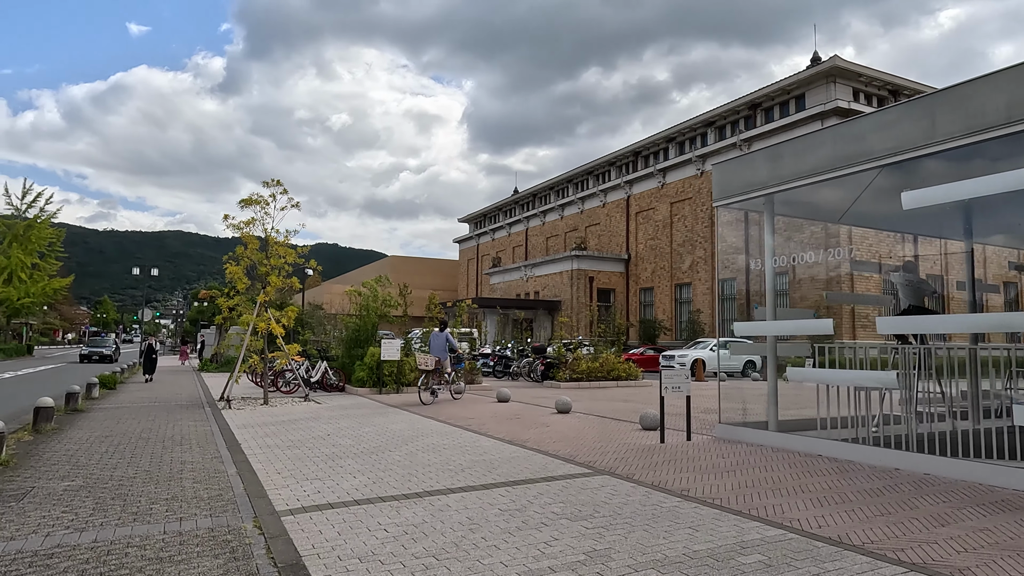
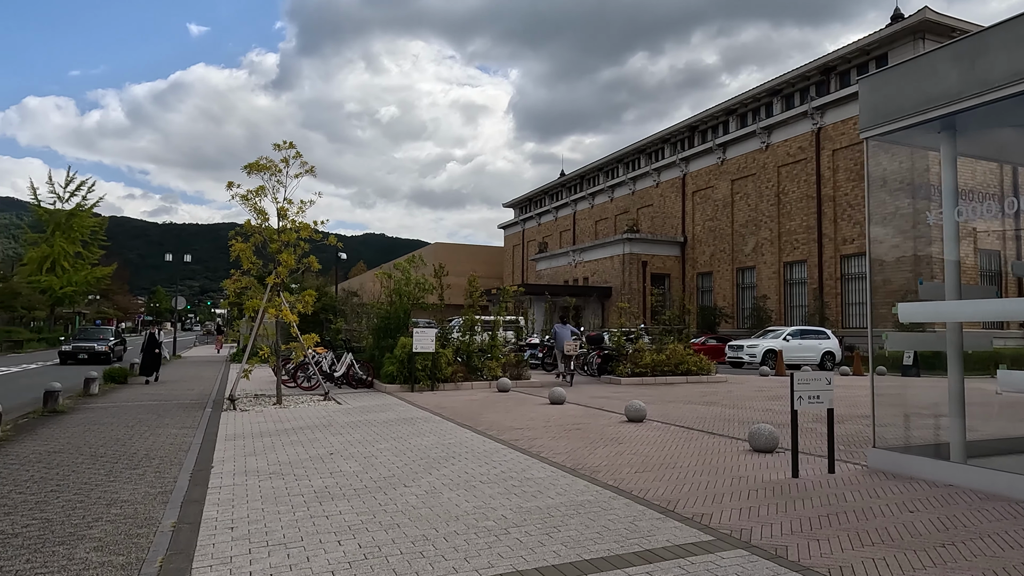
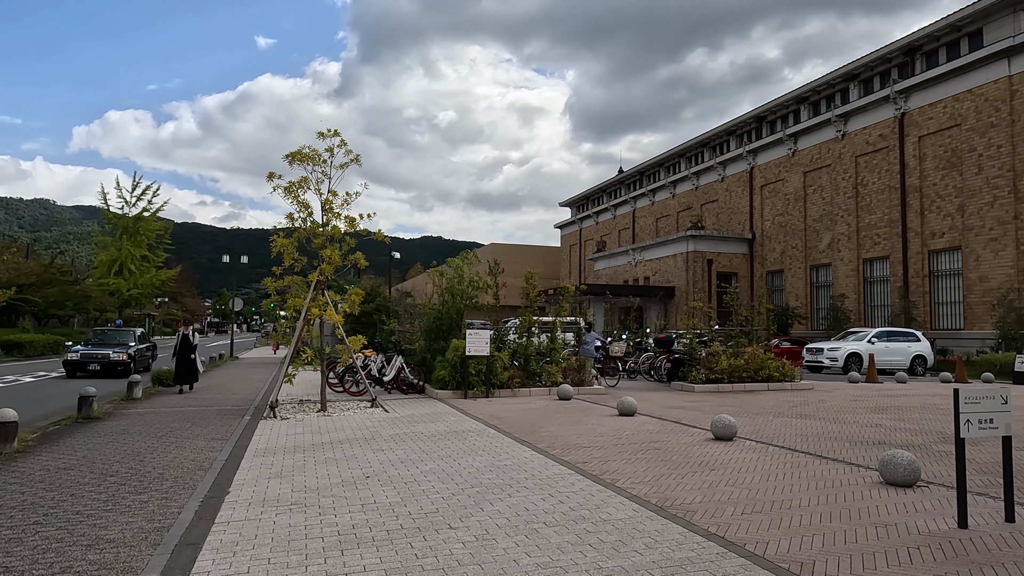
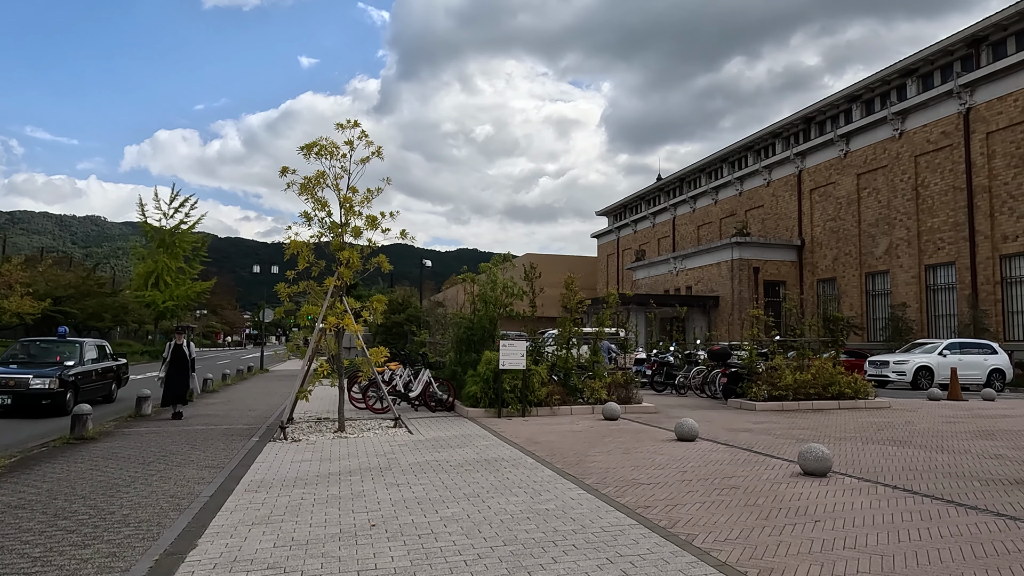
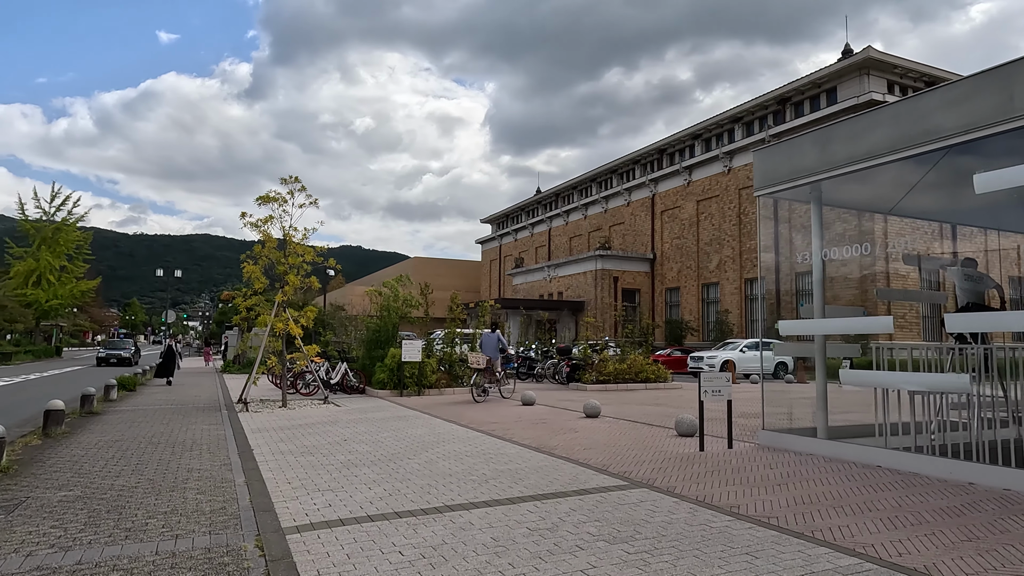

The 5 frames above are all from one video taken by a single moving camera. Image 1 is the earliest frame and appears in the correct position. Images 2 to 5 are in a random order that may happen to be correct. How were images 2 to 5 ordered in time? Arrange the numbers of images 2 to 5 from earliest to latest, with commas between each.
5, 2, 3, 4
